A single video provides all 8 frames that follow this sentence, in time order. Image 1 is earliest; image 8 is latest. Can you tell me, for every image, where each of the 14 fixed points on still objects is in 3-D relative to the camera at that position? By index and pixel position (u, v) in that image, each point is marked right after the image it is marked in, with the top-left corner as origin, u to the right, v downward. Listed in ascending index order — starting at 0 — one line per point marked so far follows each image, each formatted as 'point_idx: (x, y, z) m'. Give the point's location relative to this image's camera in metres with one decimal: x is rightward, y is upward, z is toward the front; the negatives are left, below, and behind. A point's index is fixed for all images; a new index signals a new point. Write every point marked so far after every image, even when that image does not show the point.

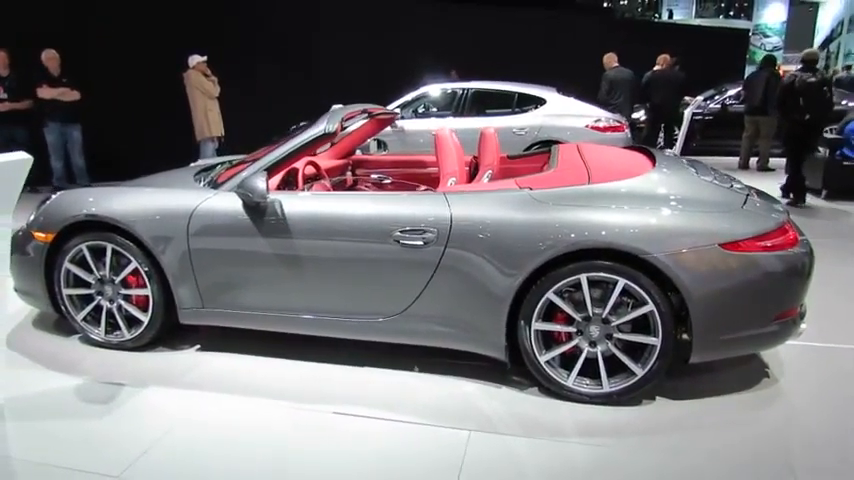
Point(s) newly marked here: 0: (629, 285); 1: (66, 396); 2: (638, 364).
0: (+1.0, -0.2, +3.0) m
1: (-1.9, -0.8, +3.2) m
2: (+1.1, -0.6, +3.1) m
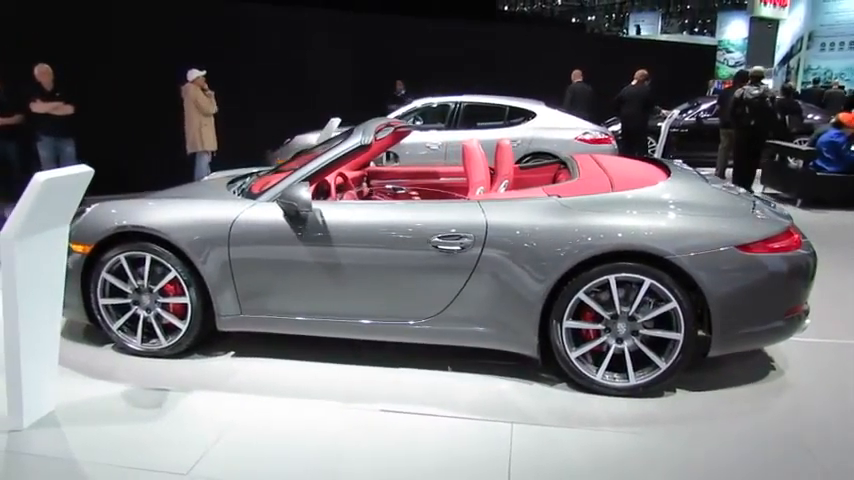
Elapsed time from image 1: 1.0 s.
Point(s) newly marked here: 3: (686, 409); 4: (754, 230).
0: (+1.2, -0.2, +3.3) m
1: (-1.7, -0.9, +3.3) m
2: (+1.3, -0.7, +3.3) m
3: (+1.4, -0.9, +3.3) m
4: (+1.8, +0.1, +3.4) m
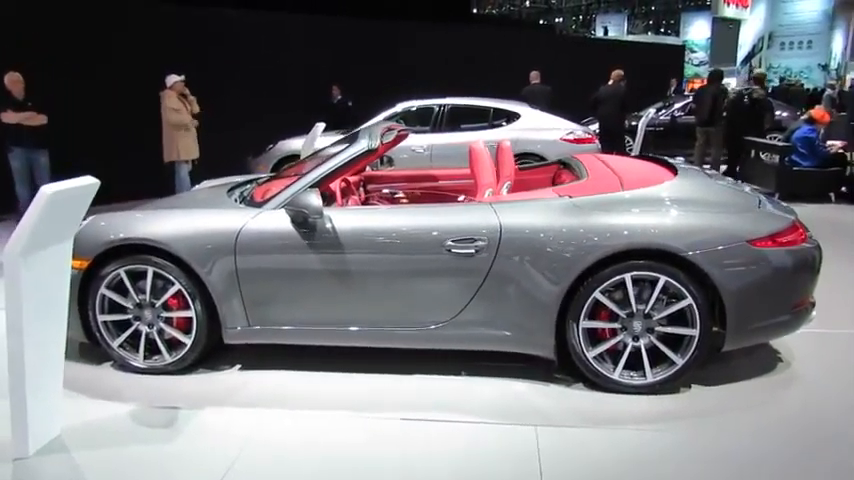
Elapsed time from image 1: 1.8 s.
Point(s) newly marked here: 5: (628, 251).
0: (+1.3, -0.2, +3.3) m
1: (-1.6, -1.0, +3.2) m
2: (+1.4, -0.6, +3.4) m
3: (+1.5, -0.9, +3.3) m
4: (+1.9, +0.1, +3.4) m
5: (+1.1, -0.1, +3.3) m
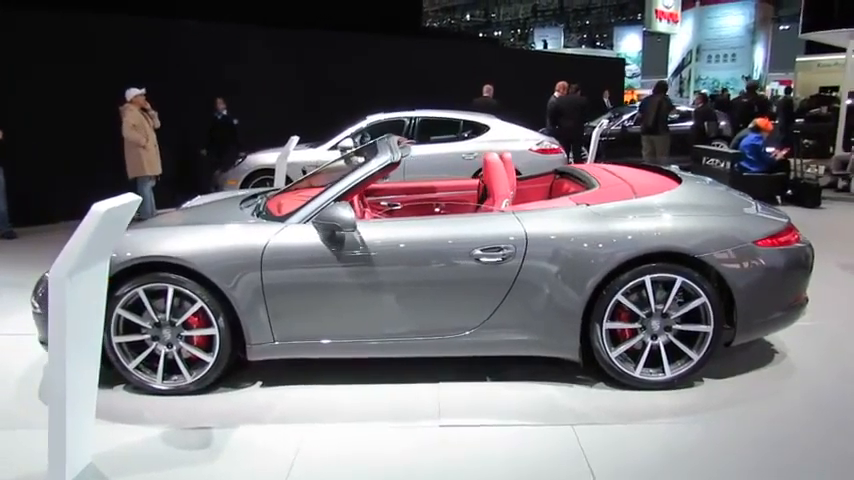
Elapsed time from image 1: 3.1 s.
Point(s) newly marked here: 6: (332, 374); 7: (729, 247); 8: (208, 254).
0: (+1.5, -0.2, +3.5) m
1: (-1.4, -1.1, +3.1) m
2: (+1.6, -0.7, +3.6) m
3: (+1.7, -0.9, +3.5) m
4: (+2.1, +0.1, +3.7) m
5: (+1.3, -0.1, +3.5) m
6: (-0.6, -0.9, +3.9) m
7: (+1.8, 0.0, +3.6) m
8: (-1.3, -0.1, +3.5) m
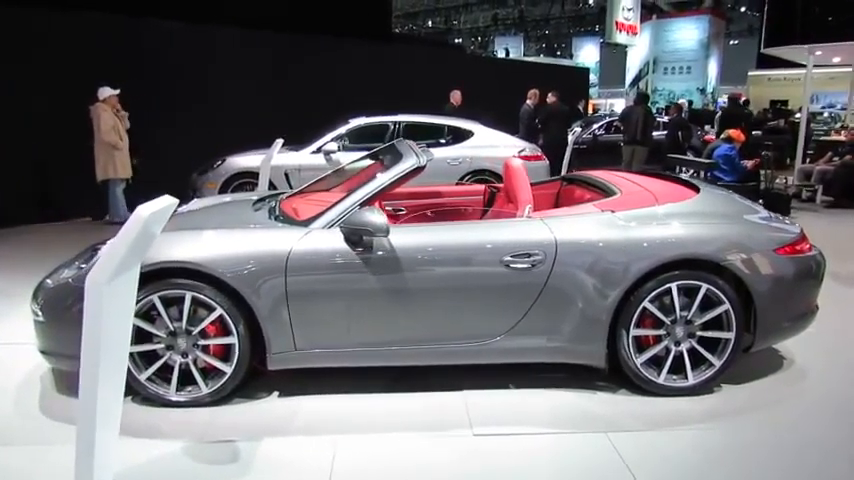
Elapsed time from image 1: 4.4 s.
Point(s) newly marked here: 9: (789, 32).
0: (+1.6, -0.3, +3.5) m
1: (-1.2, -1.1, +2.9) m
2: (+1.7, -0.7, +3.6) m
3: (+1.8, -1.0, +3.6) m
4: (+2.2, 0.0, +3.8) m
5: (+1.4, -0.1, +3.5) m
6: (-0.5, -0.9, +3.8) m
7: (+1.9, -0.1, +3.6) m
8: (-1.1, -0.1, +3.4) m
9: (+7.6, +4.3, +12.7) m
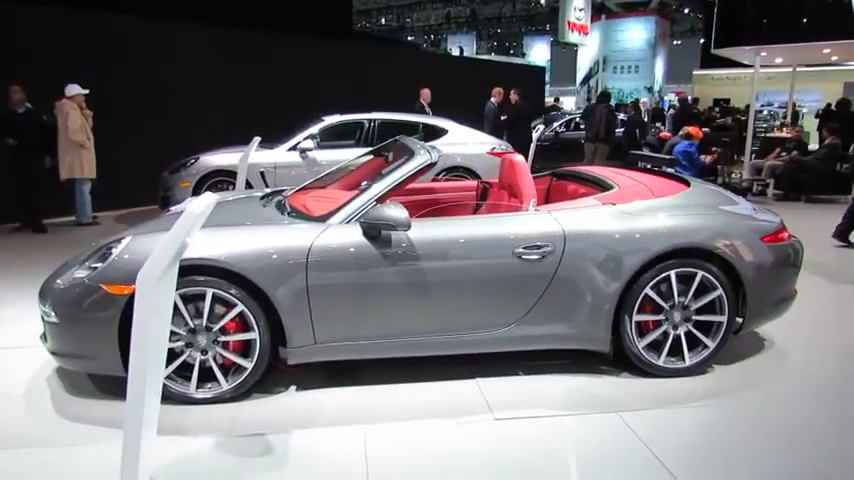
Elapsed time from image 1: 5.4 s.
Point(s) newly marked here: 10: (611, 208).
0: (+1.7, -0.2, +3.8) m
1: (-1.0, -1.1, +3.0) m
2: (+1.8, -0.6, +3.9) m
3: (+1.9, -0.9, +3.9) m
4: (+2.3, +0.1, +4.1) m
5: (+1.5, -0.1, +3.8) m
6: (-0.4, -0.9, +3.8) m
7: (+2.0, 0.0, +3.9) m
8: (-1.0, -0.1, +3.4) m
9: (+6.8, +4.5, +13.4) m
10: (+1.2, +0.2, +3.9) m
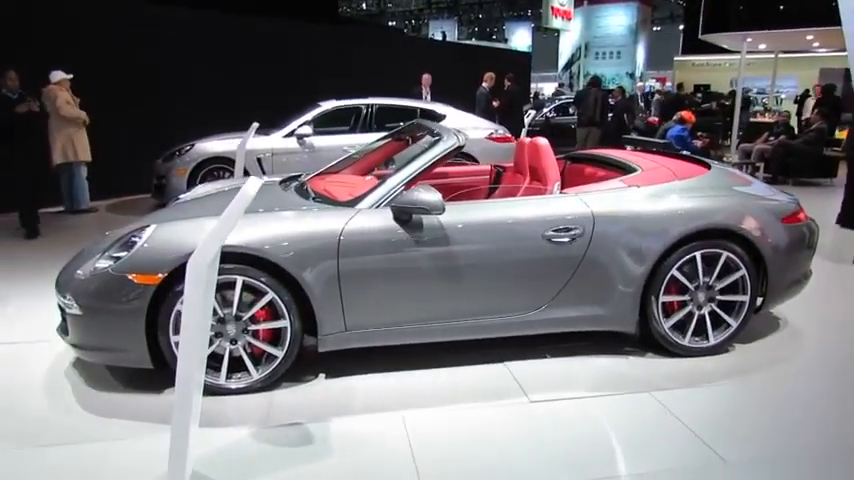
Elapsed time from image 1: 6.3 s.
0: (+1.9, -0.1, +3.8) m
1: (-0.8, -1.0, +2.9) m
2: (+2.0, -0.5, +3.9) m
3: (+2.1, -0.8, +3.9) m
4: (+2.4, +0.2, +4.1) m
5: (+1.7, 0.0, +3.8) m
6: (-0.2, -0.8, +3.8) m
7: (+2.2, +0.1, +3.9) m
8: (-0.8, 0.0, +3.3) m
9: (+6.6, +4.9, +13.5) m
10: (+1.3, +0.3, +3.9) m
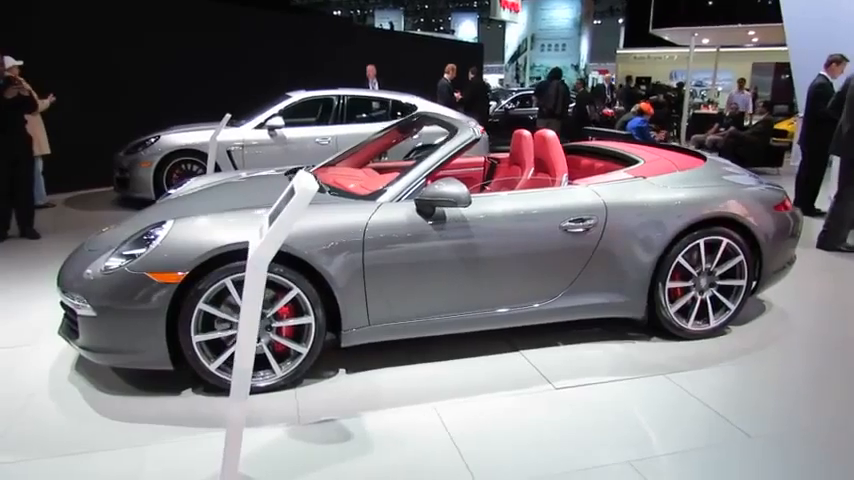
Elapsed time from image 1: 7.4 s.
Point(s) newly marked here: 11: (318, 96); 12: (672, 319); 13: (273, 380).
0: (+2.0, 0.0, +4.0) m
1: (-0.6, -1.0, +2.9) m
2: (+2.1, -0.4, +4.1) m
3: (+2.2, -0.7, +4.1) m
4: (+2.5, +0.3, +4.4) m
5: (+1.8, +0.1, +4.0) m
6: (-0.1, -0.7, +3.8) m
7: (+2.2, +0.2, +4.2) m
8: (-0.7, 0.0, +3.3) m
9: (+5.7, +5.2, +14.0) m
10: (+1.4, +0.4, +4.0) m
11: (-1.6, +2.1, +8.9) m
12: (+1.6, -0.5, +4.0) m
13: (-0.8, -0.8, +3.3) m
